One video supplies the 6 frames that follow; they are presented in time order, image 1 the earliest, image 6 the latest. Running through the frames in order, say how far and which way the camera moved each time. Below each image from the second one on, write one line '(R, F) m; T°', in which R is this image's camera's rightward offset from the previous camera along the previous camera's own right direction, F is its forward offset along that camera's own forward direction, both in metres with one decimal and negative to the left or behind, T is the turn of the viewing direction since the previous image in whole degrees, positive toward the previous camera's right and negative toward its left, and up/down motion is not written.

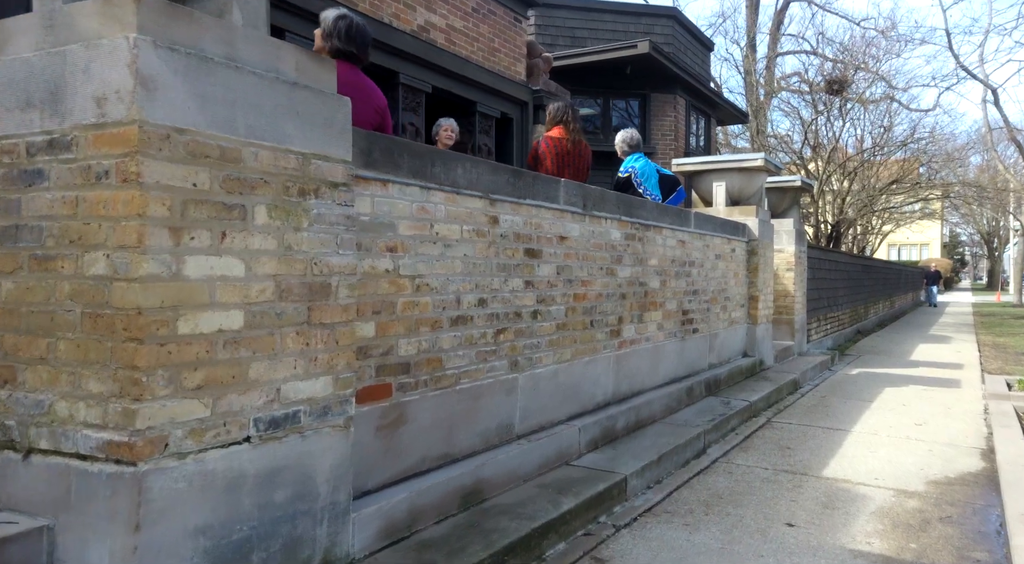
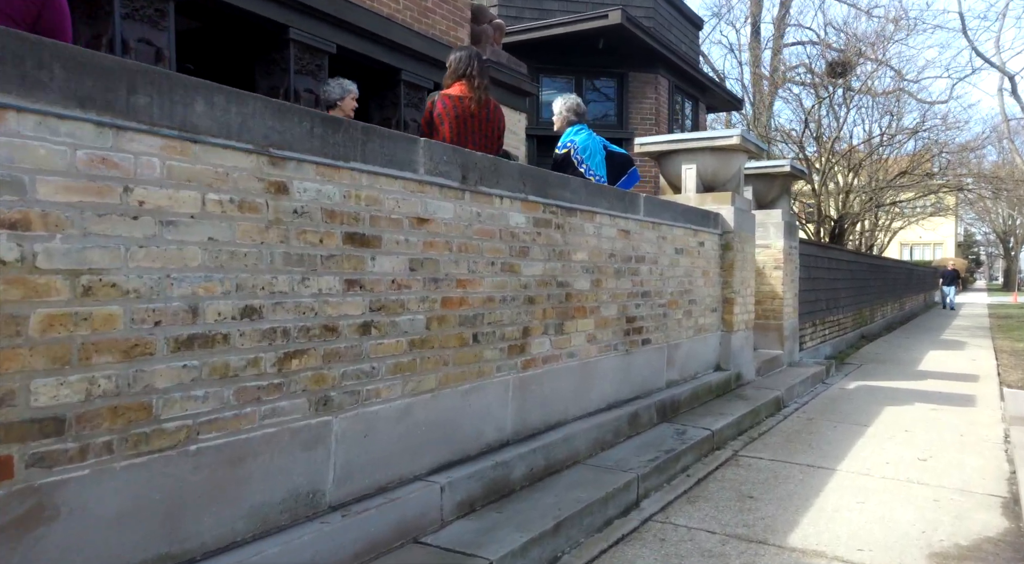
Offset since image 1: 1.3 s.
(+0.7, +1.4) m; -1°
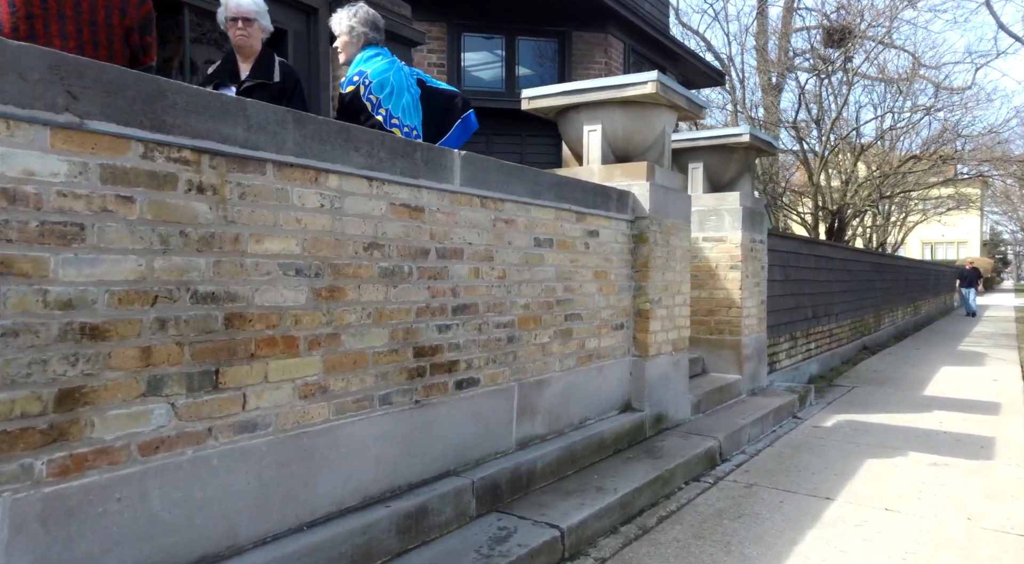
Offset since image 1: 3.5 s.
(+1.3, +2.4) m; -1°
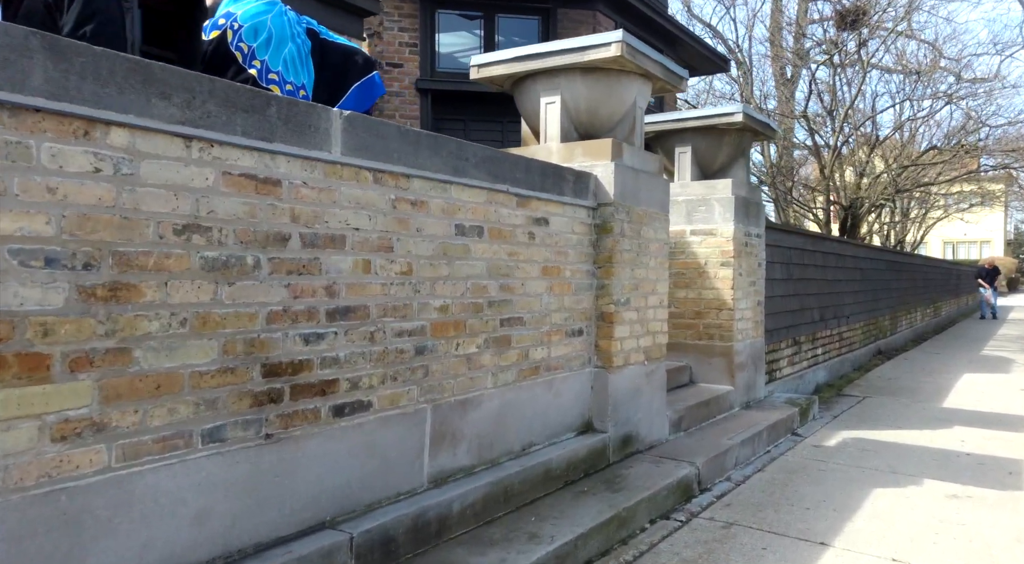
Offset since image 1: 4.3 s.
(+0.4, +0.9) m; -1°
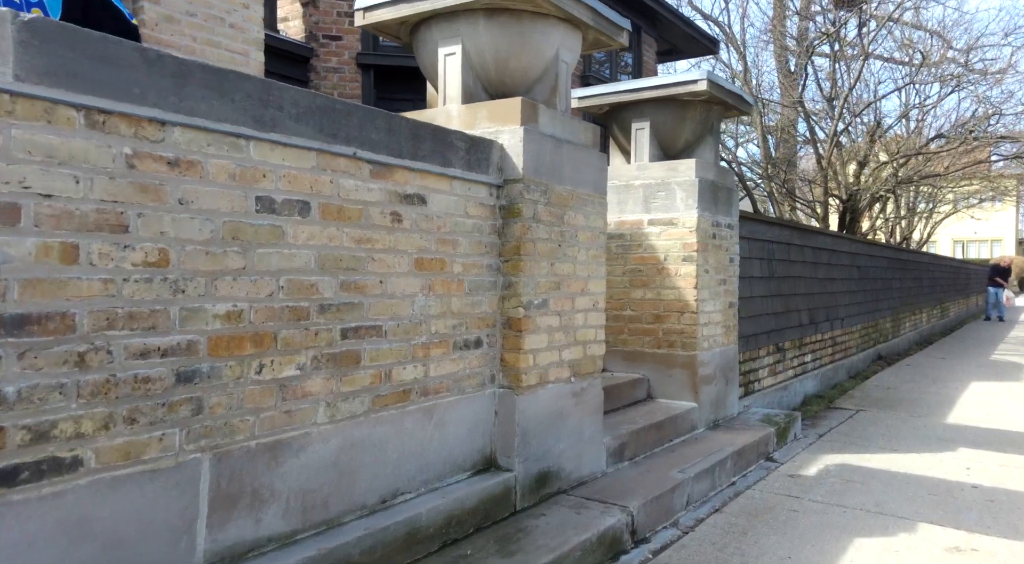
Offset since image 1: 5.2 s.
(+0.6, +1.1) m; 0°
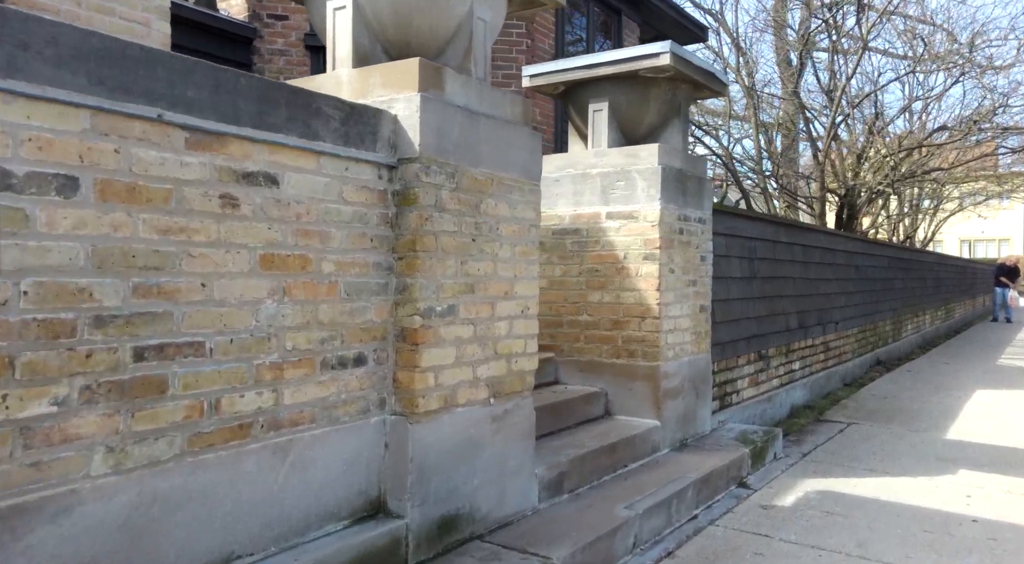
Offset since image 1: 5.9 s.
(+0.4, +0.8) m; 0°
